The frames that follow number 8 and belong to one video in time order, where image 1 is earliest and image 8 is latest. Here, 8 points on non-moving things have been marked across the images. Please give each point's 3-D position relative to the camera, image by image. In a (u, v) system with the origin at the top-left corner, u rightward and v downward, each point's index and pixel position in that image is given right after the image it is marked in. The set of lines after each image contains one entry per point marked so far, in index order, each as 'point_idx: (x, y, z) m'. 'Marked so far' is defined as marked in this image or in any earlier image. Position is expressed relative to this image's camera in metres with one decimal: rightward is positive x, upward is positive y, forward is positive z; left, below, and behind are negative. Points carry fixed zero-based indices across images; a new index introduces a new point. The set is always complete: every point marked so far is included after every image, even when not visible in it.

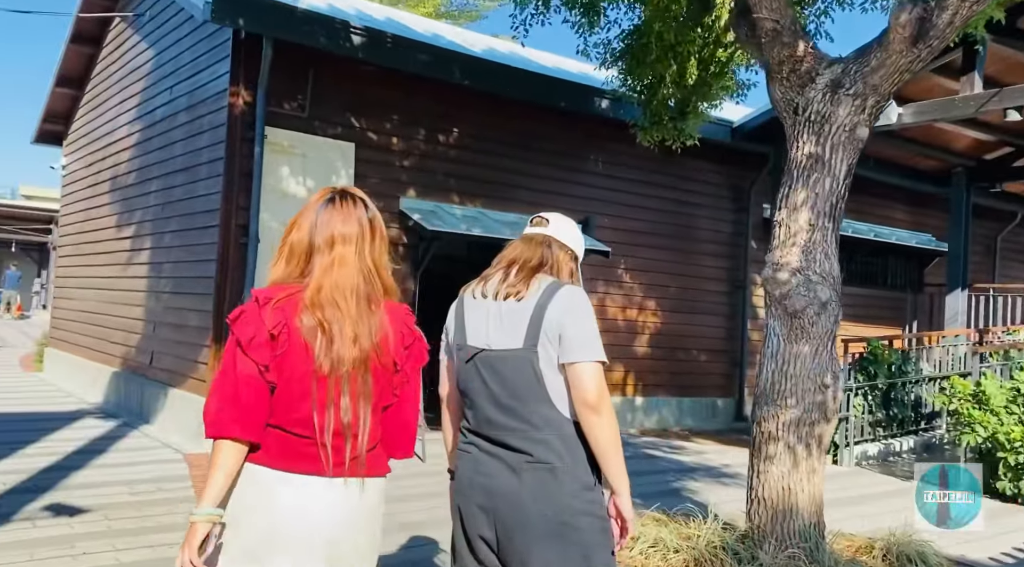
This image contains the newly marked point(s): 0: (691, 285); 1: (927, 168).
0: (+2.3, 0.0, +10.6) m
1: (+6.2, +1.8, +12.2) m
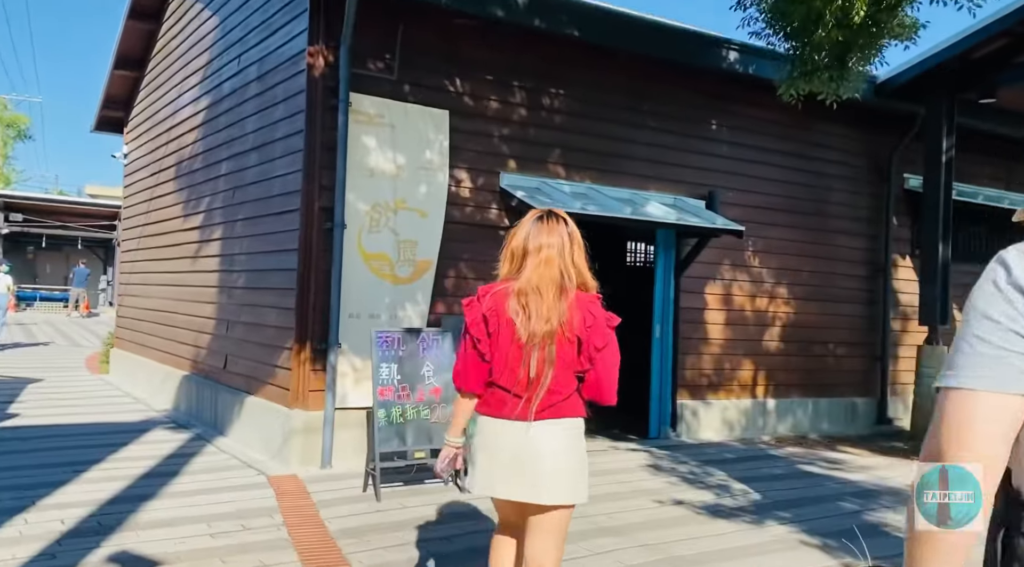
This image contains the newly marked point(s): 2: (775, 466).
0: (+3.6, +0.2, +9.2) m
1: (+7.4, +2.1, +10.6) m
2: (+2.2, -1.5, +6.9) m
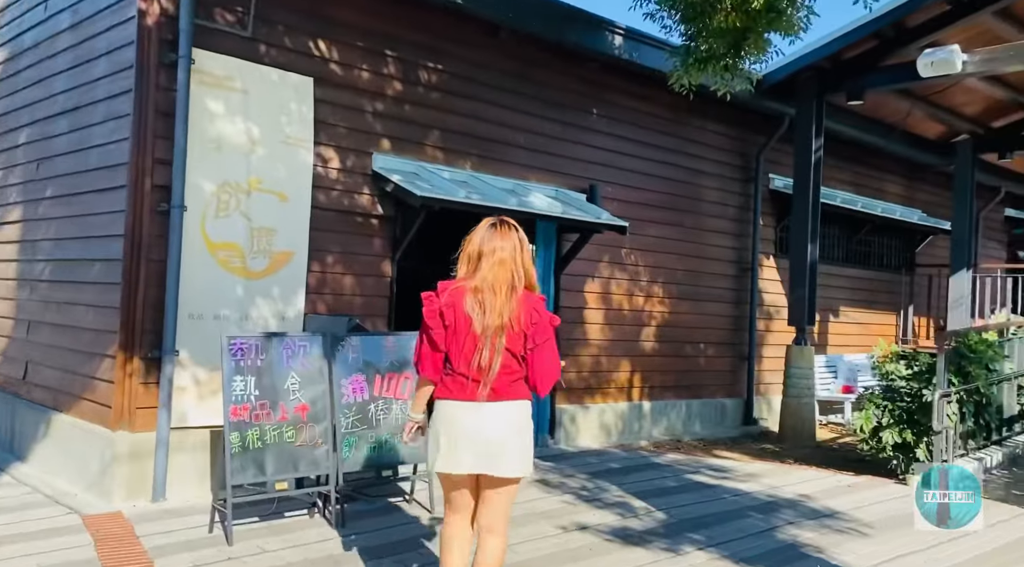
0: (+2.1, +0.2, +9.0) m
1: (+5.6, +2.1, +11.1) m
2: (+1.2, -1.5, +6.5) m
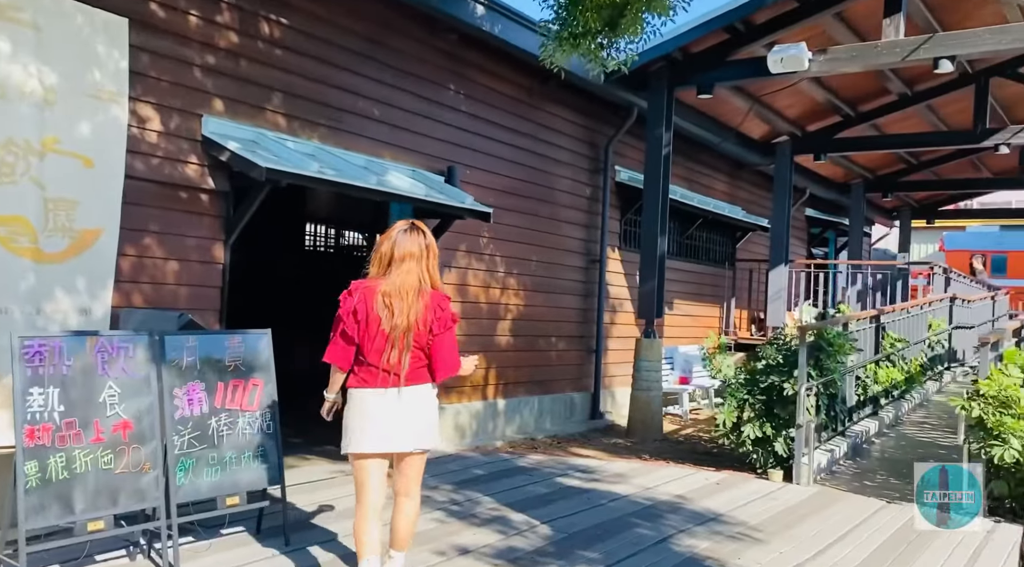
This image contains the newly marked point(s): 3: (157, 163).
0: (+0.4, +0.3, +8.7) m
1: (+3.4, +2.2, +11.6) m
2: (+0.2, -1.4, +6.0) m
3: (-2.2, +0.8, +5.1) m
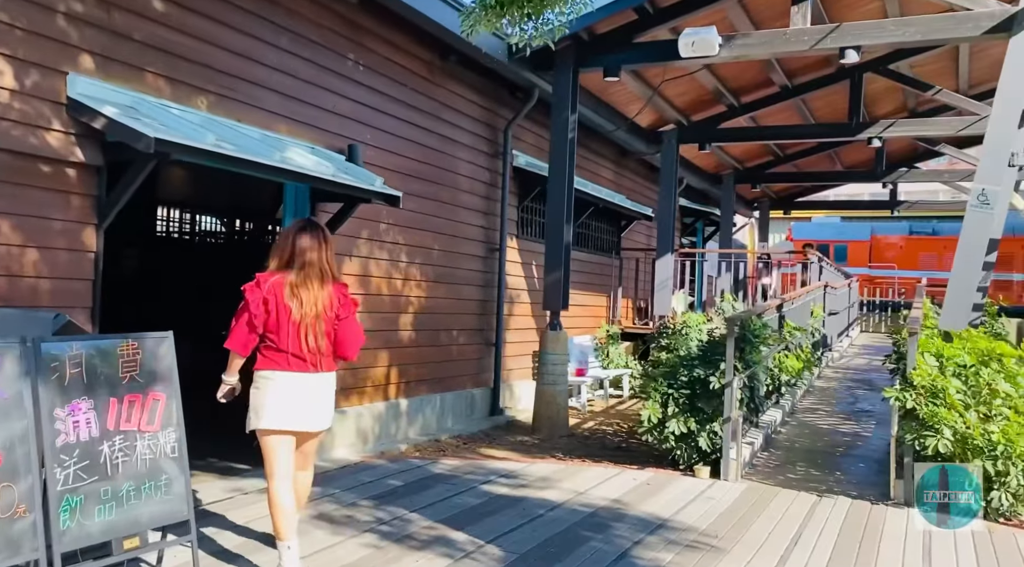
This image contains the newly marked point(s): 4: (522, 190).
0: (-0.6, +0.4, +8.2) m
1: (+1.8, +2.3, +11.5) m
2: (-0.4, -1.4, +5.6) m
3: (-2.6, +0.8, +4.2) m
4: (+0.1, +1.1, +9.6) m
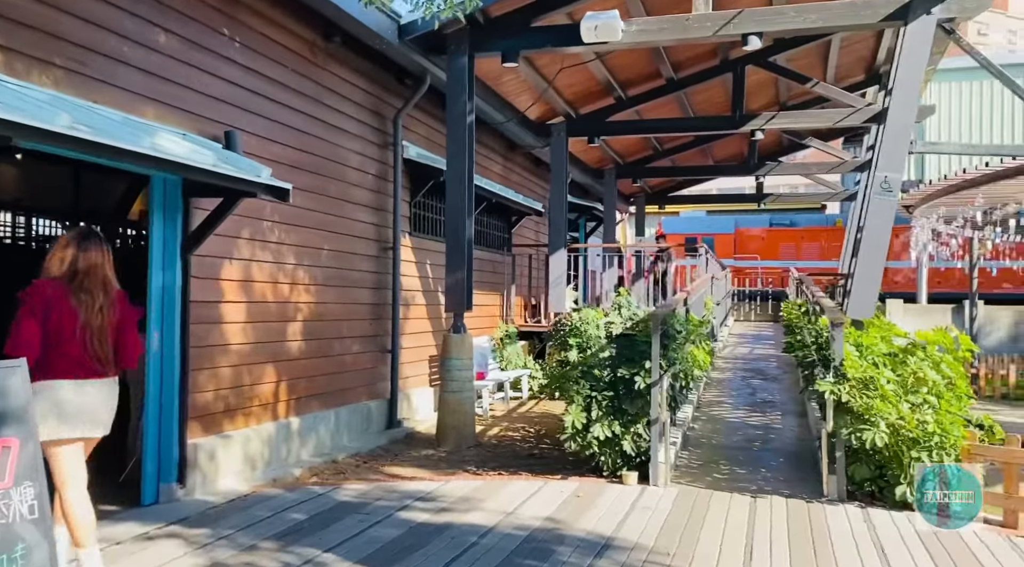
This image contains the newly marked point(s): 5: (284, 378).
0: (-1.6, +0.4, +7.5) m
1: (+0.2, +2.3, +11.1) m
2: (-0.9, -1.4, +4.9) m
3: (-2.9, +0.7, +3.2) m
4: (-1.1, +1.1, +9.0) m
5: (-1.9, -0.8, +6.6) m
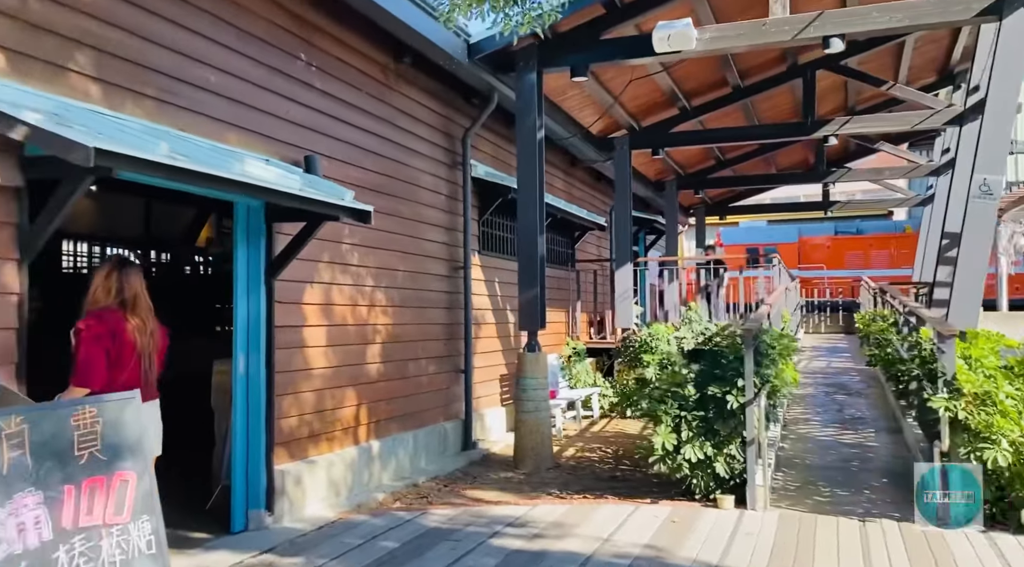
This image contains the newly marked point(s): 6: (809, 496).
0: (-0.9, +0.2, +7.4) m
1: (+1.1, +2.1, +11.0) m
2: (-0.3, -1.5, +4.8) m
3: (-2.4, +0.6, +3.3) m
4: (-0.3, +0.9, +8.9) m
5: (-1.2, -0.9, +6.6) m
6: (+2.1, -1.5, +5.7) m
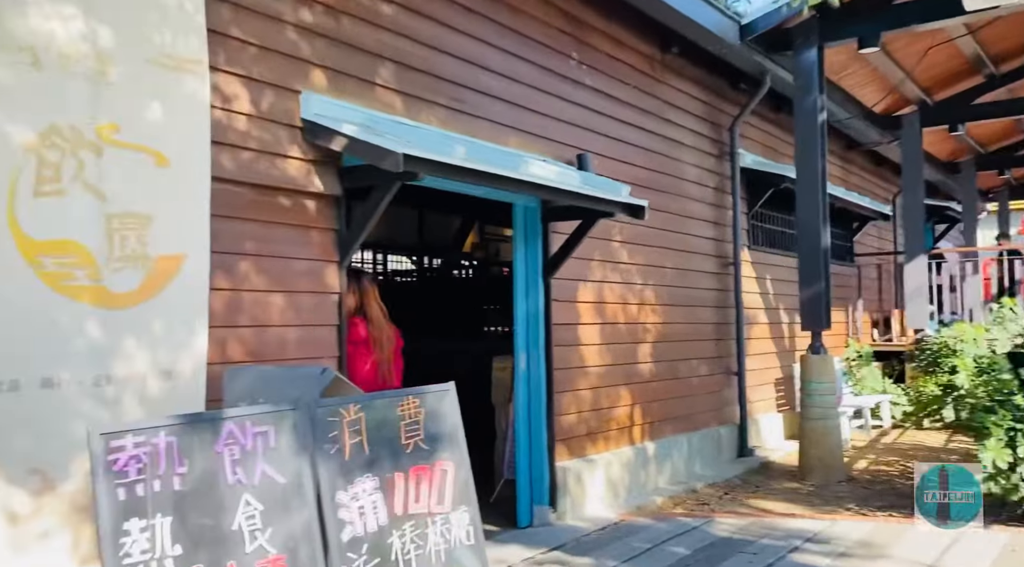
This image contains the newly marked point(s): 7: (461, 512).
0: (+1.5, +0.2, +7.2) m
1: (+4.5, +2.2, +10.0) m
2: (+1.4, -1.5, +4.5) m
3: (-1.2, +0.6, +3.7) m
4: (+2.5, +0.9, +8.4) m
5: (+1.0, -0.9, +6.4) m
6: (+3.8, -1.4, +4.6) m
7: (-0.2, -0.8, +2.8) m
